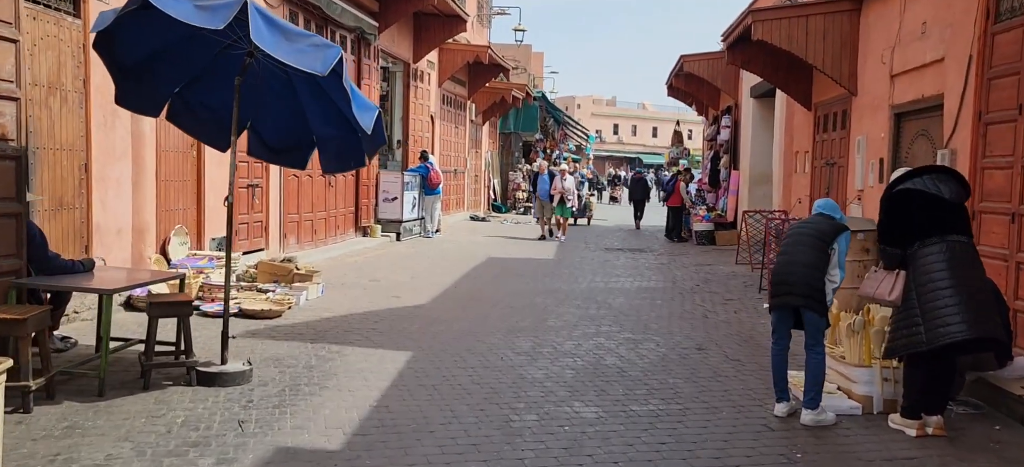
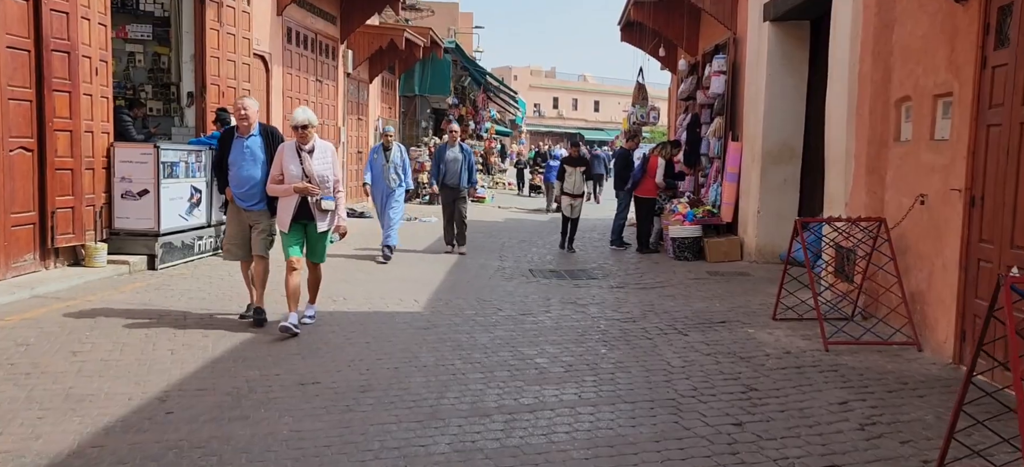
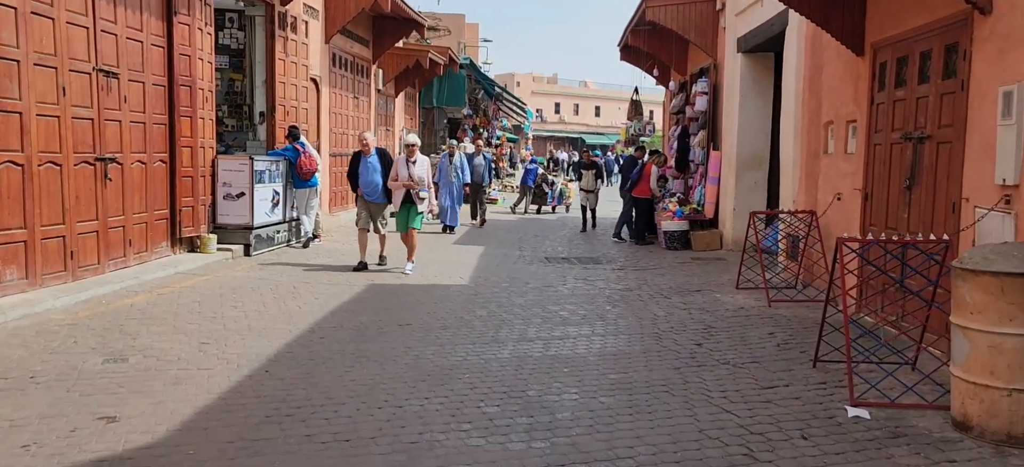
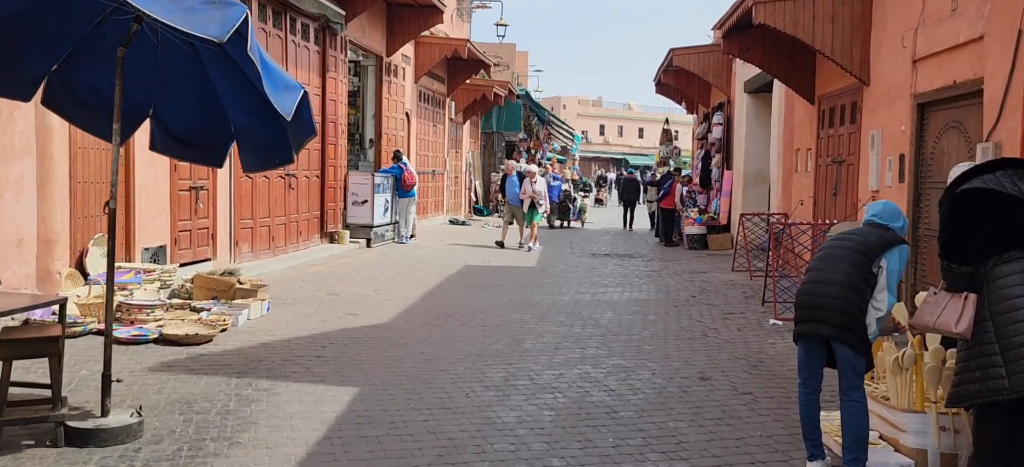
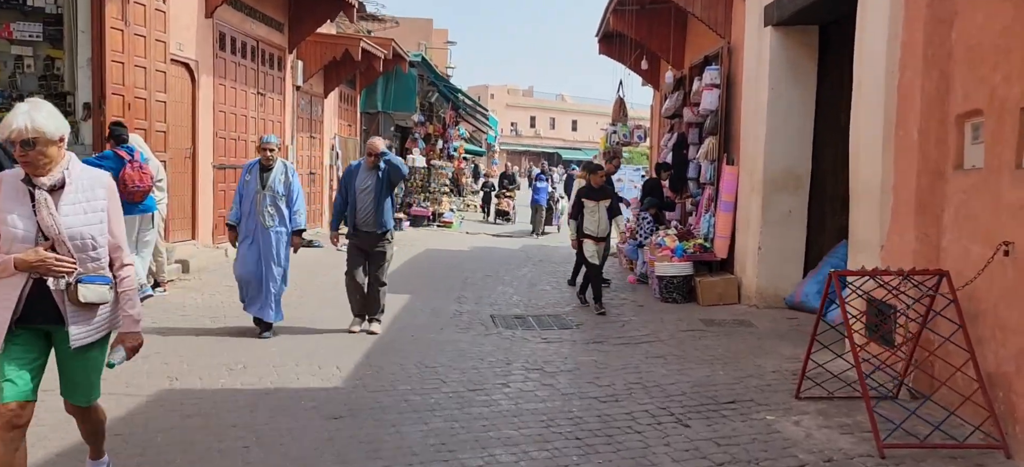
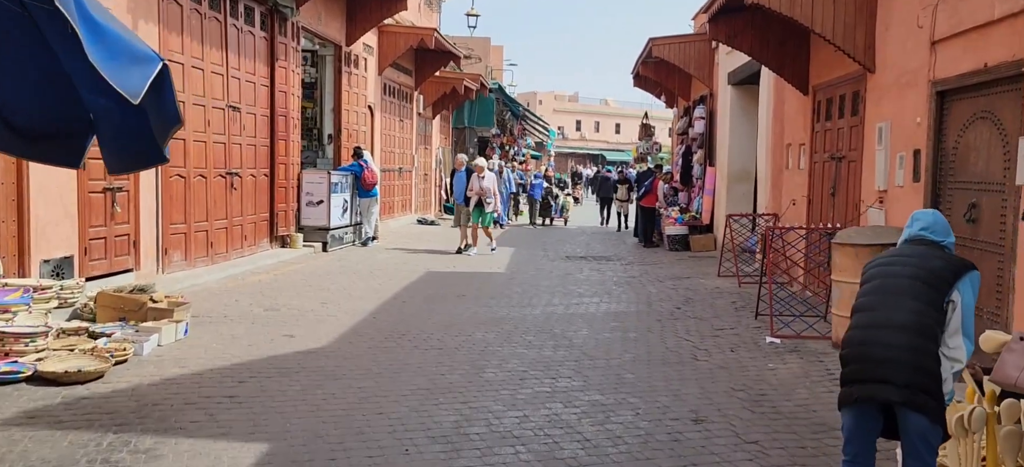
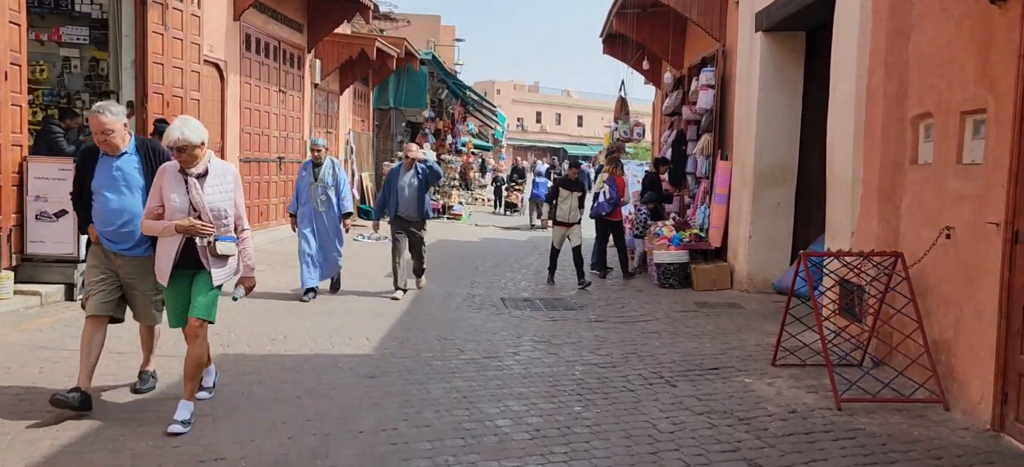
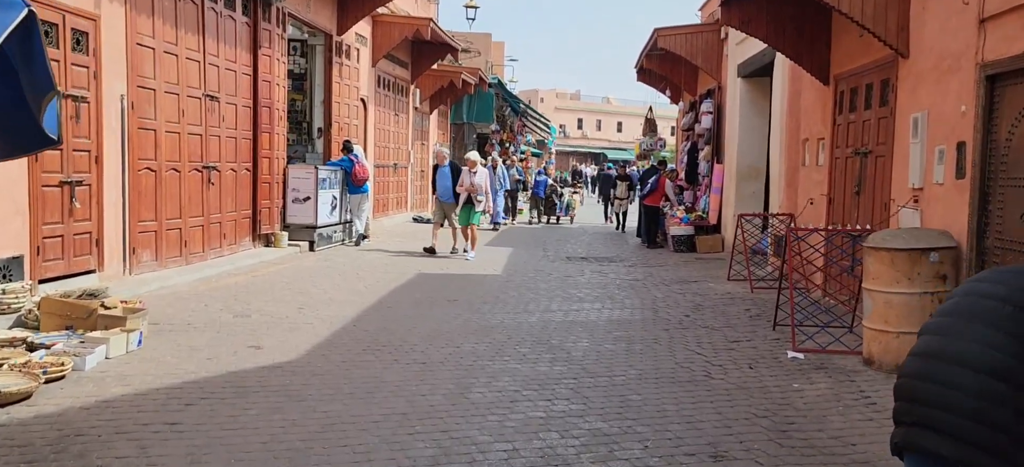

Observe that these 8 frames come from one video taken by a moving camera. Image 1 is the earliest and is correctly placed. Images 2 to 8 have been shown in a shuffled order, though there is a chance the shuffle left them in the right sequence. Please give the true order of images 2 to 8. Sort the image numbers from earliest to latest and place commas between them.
4, 6, 8, 3, 2, 7, 5
